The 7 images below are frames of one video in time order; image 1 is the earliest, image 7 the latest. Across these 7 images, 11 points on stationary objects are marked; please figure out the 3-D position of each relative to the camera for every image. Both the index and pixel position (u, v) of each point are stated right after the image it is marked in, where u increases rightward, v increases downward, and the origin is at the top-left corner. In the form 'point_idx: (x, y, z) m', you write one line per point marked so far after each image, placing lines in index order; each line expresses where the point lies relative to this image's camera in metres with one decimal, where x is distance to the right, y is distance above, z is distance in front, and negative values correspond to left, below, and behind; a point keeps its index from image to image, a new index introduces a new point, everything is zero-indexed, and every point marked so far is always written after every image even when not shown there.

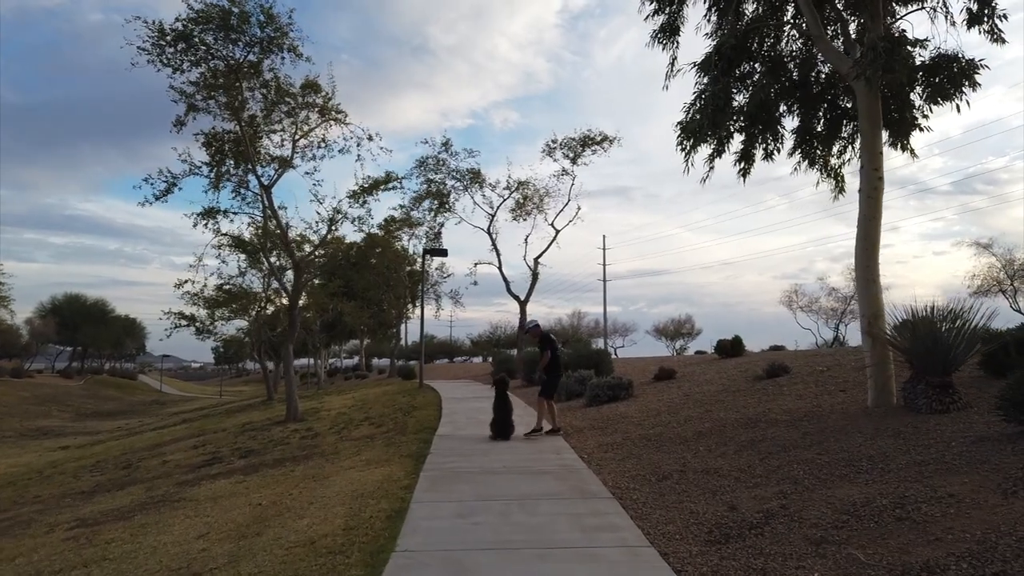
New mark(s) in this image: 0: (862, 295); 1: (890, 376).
0: (+5.0, -0.1, +10.6) m
1: (+5.1, -1.2, +10.2) m
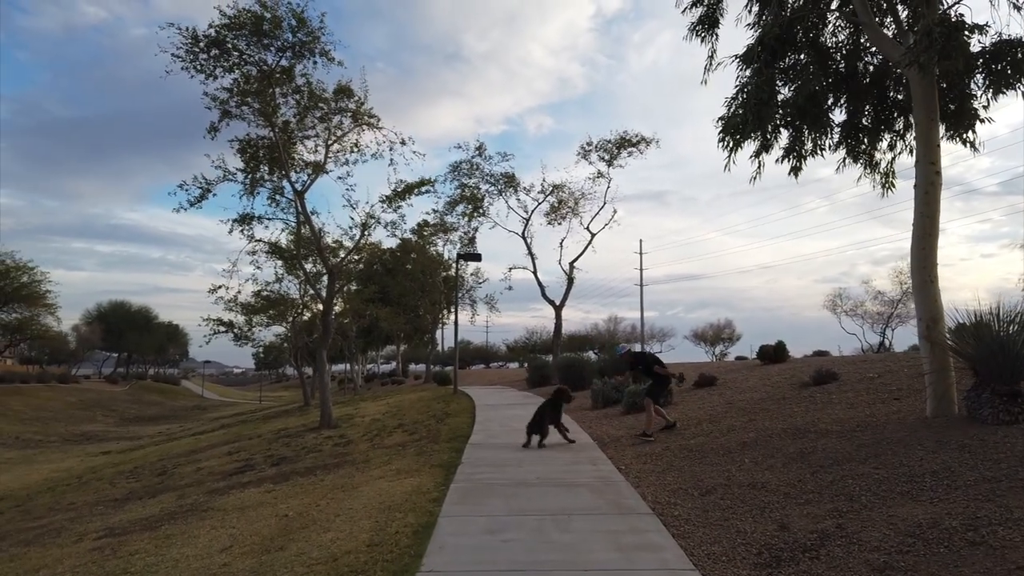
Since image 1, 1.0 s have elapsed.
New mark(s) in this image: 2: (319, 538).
0: (+5.4, -0.1, +10.0) m
1: (+5.5, -1.2, +9.5) m
2: (-2.0, -2.6, +7.9) m
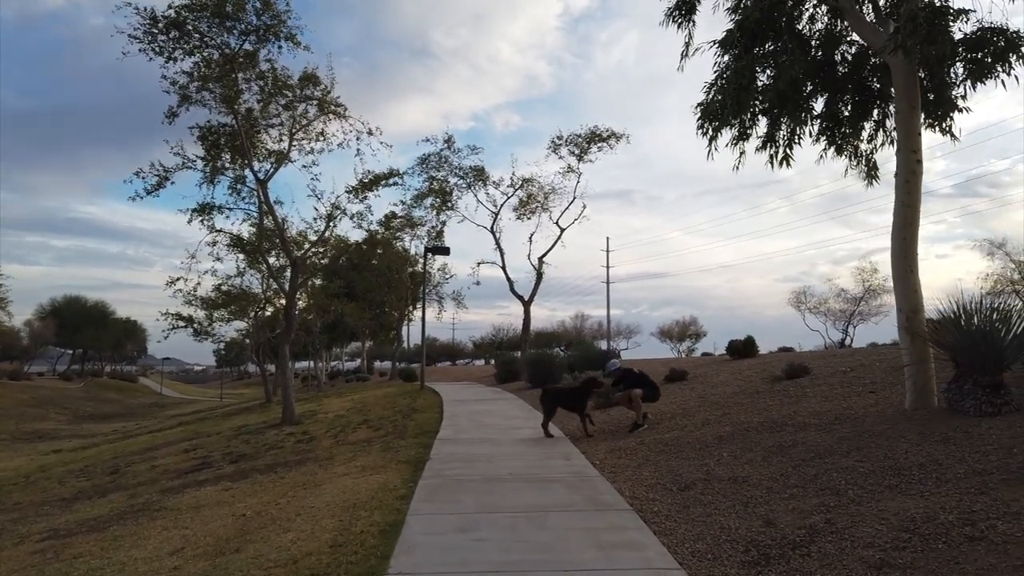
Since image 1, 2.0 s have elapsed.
0: (+5.1, 0.0, +9.8) m
1: (+5.2, -1.1, +9.4) m
2: (-2.3, -2.5, +7.4) m
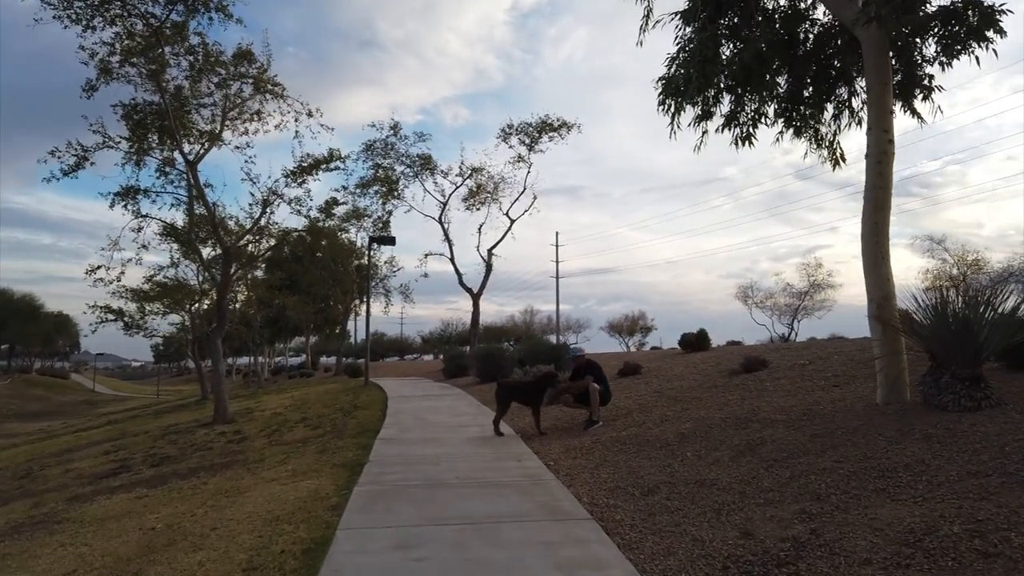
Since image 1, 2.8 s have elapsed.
0: (+4.4, +0.1, +9.2) m
1: (+4.6, -1.0, +8.8) m
2: (-2.8, -2.3, +6.4) m
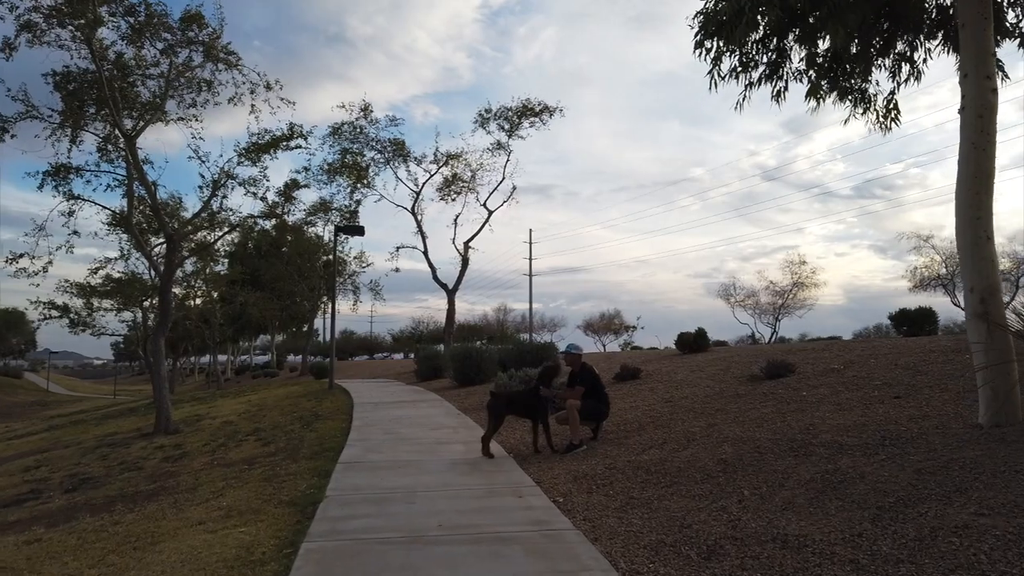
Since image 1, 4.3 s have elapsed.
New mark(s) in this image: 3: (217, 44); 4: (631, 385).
0: (+4.4, +0.3, +7.3) m
1: (+4.6, -0.9, +6.9) m
2: (-2.7, -2.2, +4.1) m
3: (-7.7, +6.4, +19.7) m
4: (+2.5, -2.0, +15.4) m
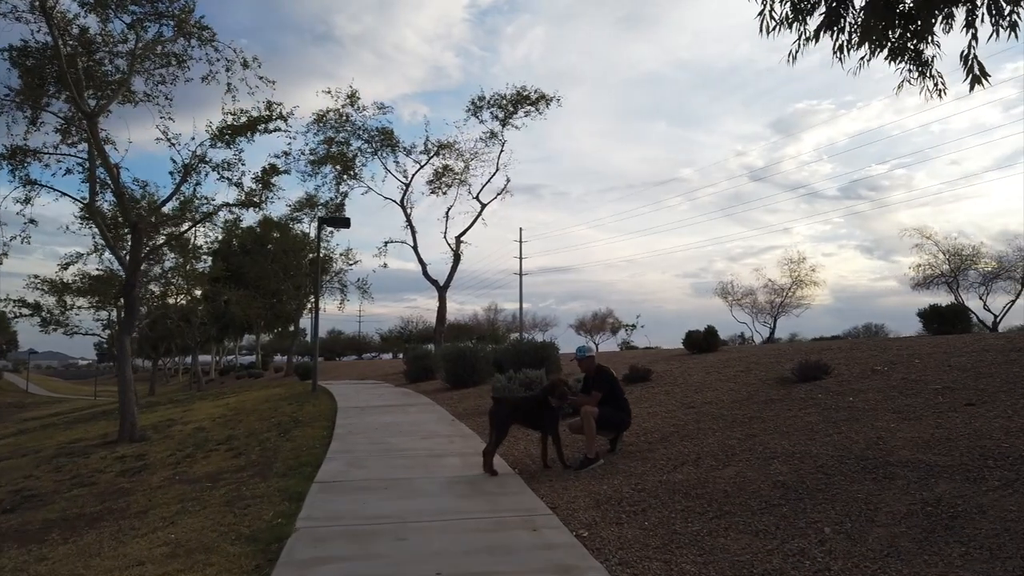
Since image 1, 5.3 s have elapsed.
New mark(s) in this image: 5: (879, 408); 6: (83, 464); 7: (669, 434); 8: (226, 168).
0: (+4.5, +0.4, +5.9) m
1: (+4.7, -0.7, +5.5) m
2: (-2.5, -2.0, +2.7) m
3: (-7.8, +6.5, +18.1) m
4: (+2.5, -1.9, +14.0) m
5: (+4.2, -1.4, +8.7) m
6: (-8.0, -3.3, +14.0) m
7: (+2.0, -1.9, +9.6) m
8: (-6.4, +2.7, +16.9) m
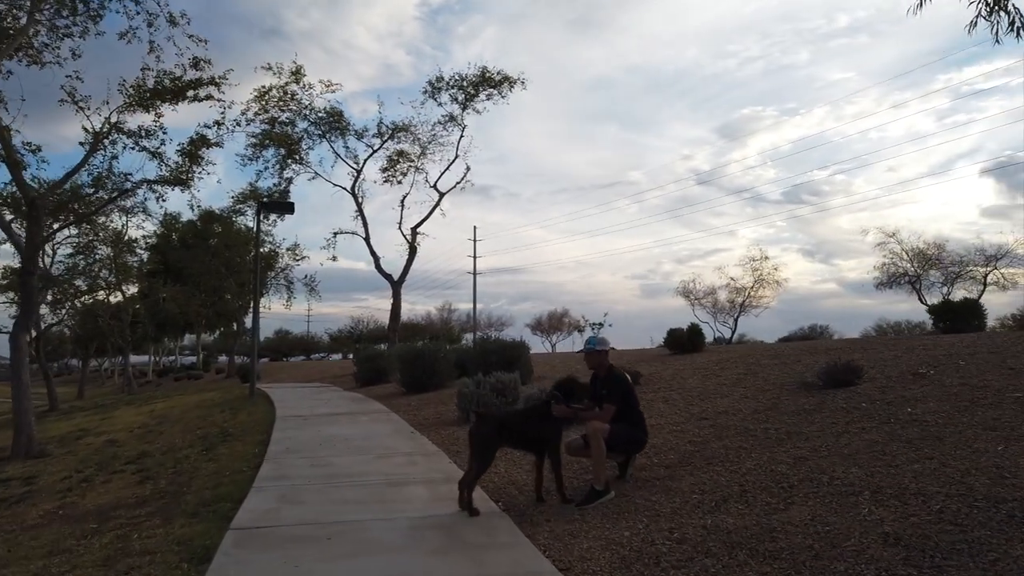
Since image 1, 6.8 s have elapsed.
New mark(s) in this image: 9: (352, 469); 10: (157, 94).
0: (+4.6, +0.5, +4.2) m
1: (+4.8, -0.6, +3.8) m
2: (-2.2, -1.9, +0.5) m
3: (-8.5, +6.8, +15.6) m
4: (+2.0, -1.7, +12.1) m
5: (+4.1, -1.2, +6.9) m
6: (-8.5, -3.1, +11.4) m
7: (+1.8, -1.7, +7.7) m
8: (-7.0, +2.9, +14.4) m
9: (-1.8, -2.1, +8.6) m
10: (-7.0, +3.8, +14.8) m
